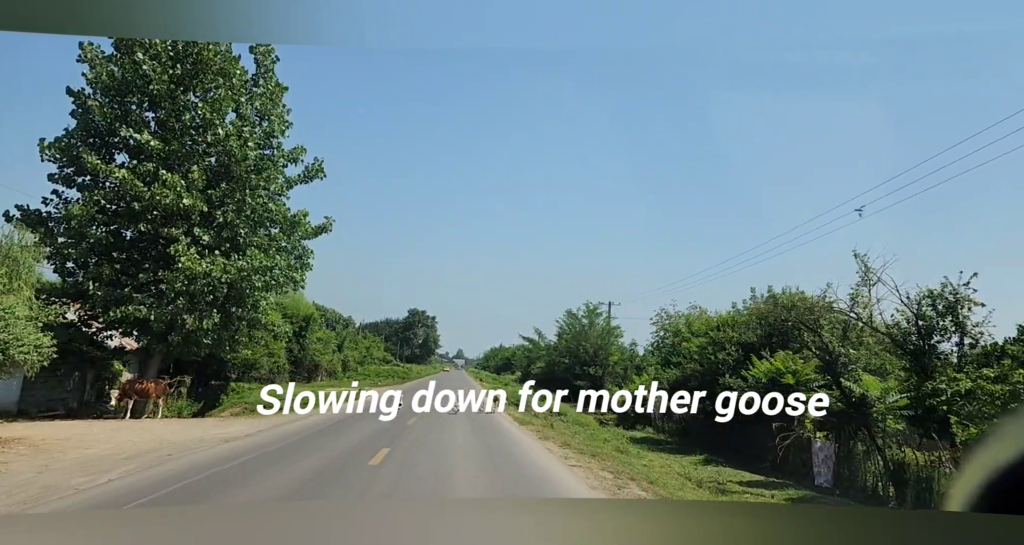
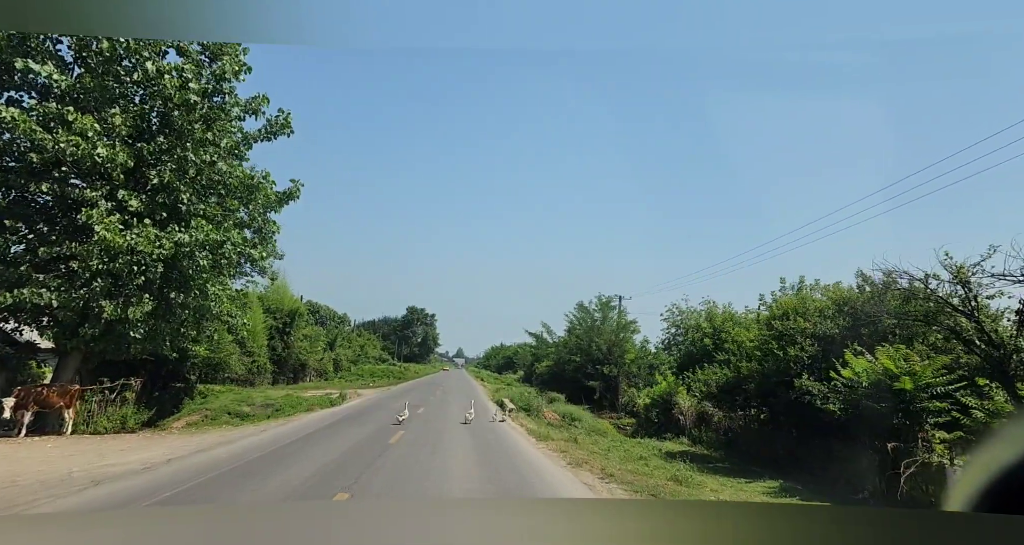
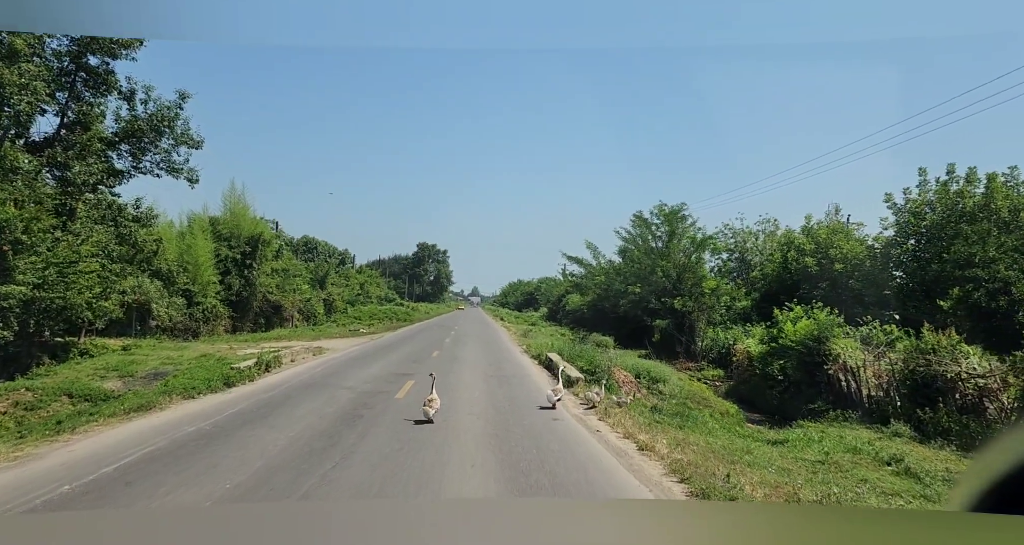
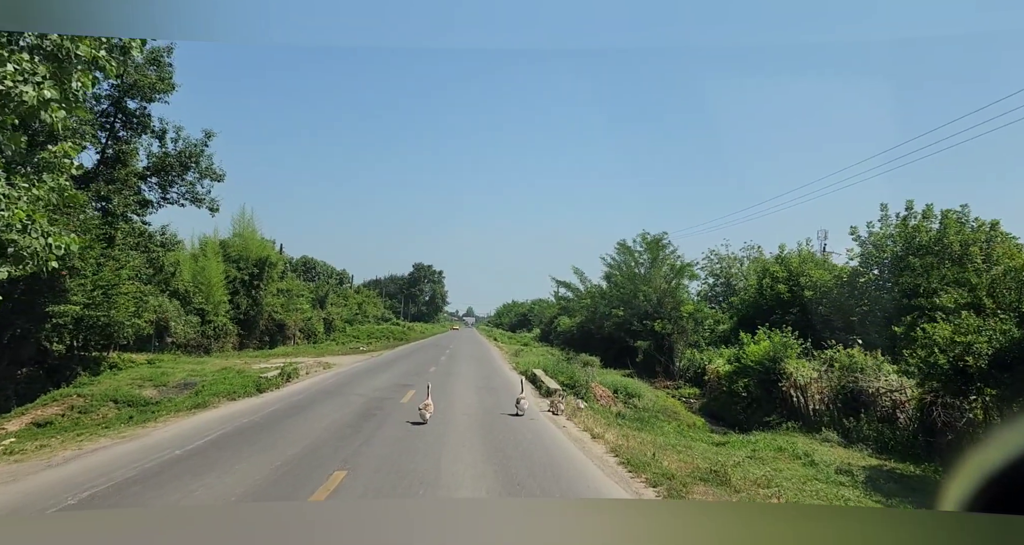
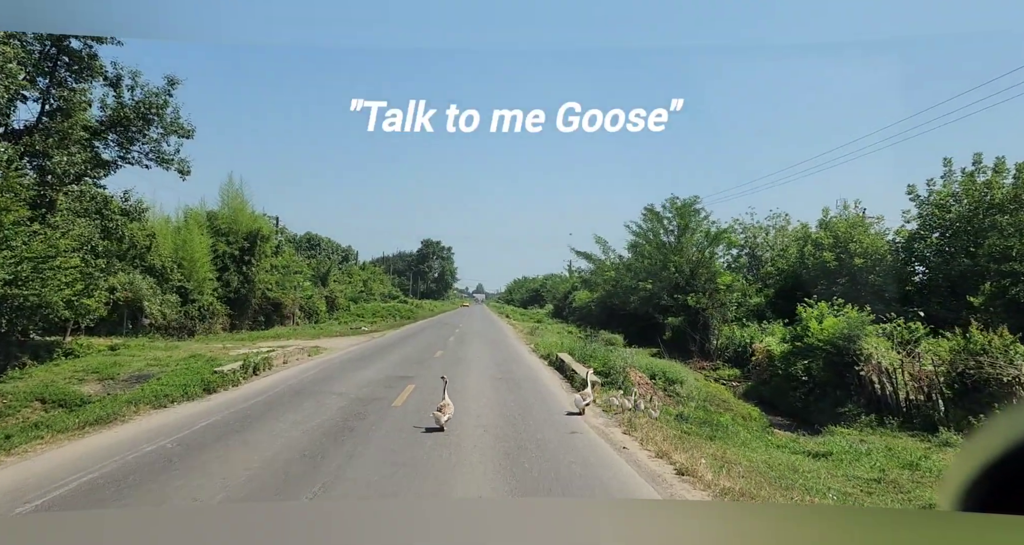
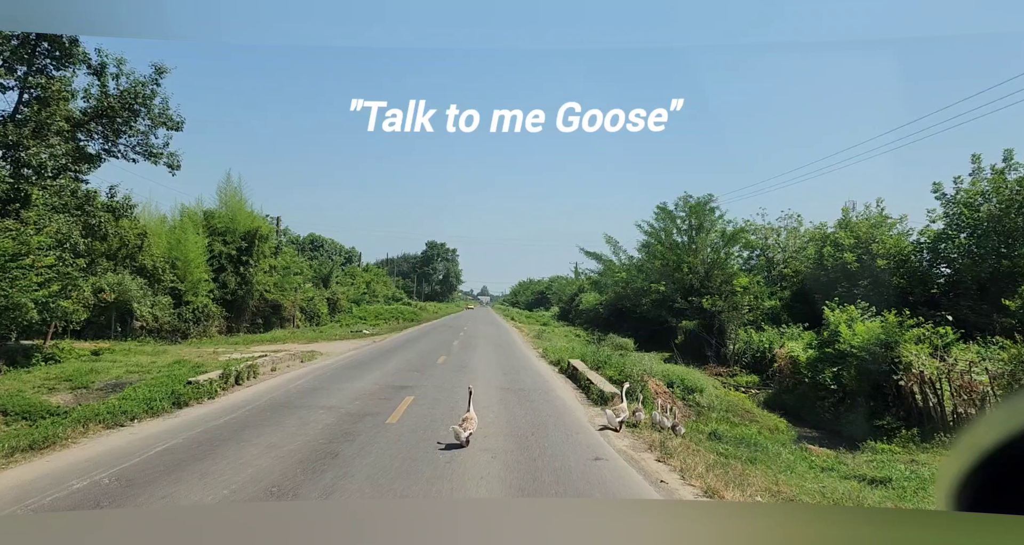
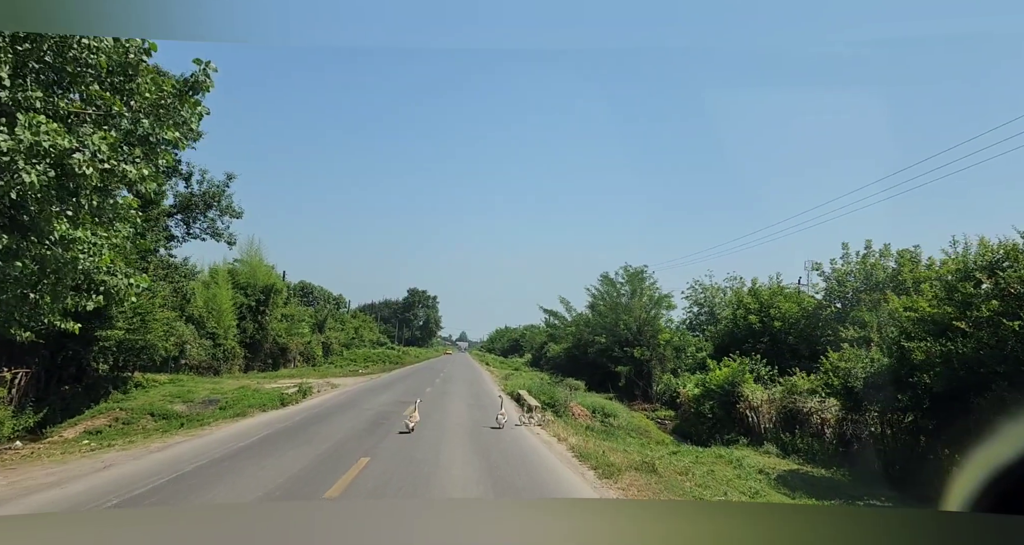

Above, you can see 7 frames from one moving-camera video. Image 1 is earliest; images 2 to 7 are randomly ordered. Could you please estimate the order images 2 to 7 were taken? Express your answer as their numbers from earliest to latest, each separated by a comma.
2, 7, 4, 3, 5, 6
